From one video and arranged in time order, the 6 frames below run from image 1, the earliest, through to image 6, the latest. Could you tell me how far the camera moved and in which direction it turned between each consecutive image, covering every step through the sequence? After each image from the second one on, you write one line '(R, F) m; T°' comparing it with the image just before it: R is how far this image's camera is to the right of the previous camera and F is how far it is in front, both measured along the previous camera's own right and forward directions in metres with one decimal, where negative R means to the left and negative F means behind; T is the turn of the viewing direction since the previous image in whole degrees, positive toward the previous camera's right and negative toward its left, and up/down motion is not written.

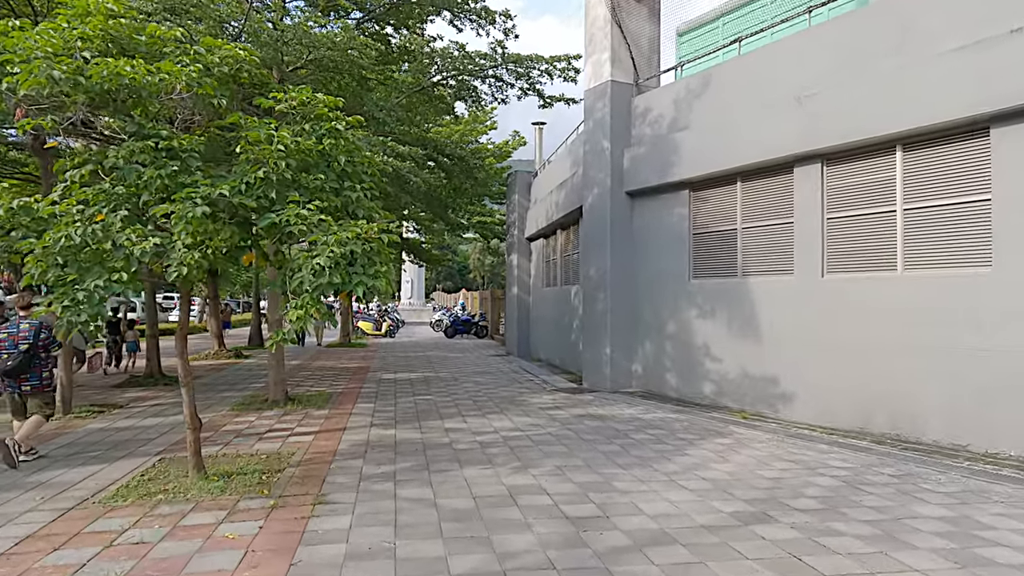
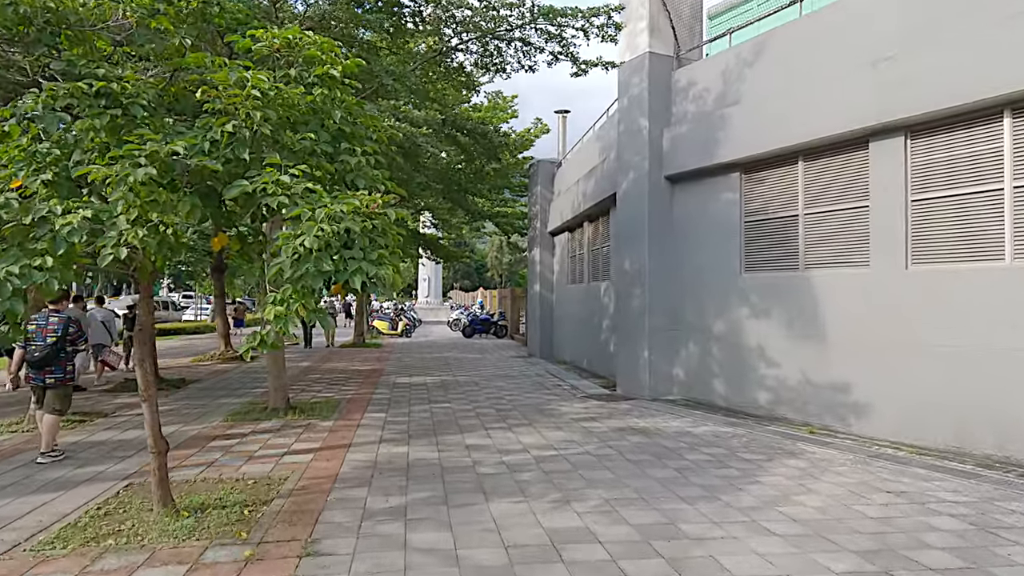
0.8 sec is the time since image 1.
(-0.2, +1.2) m; -1°
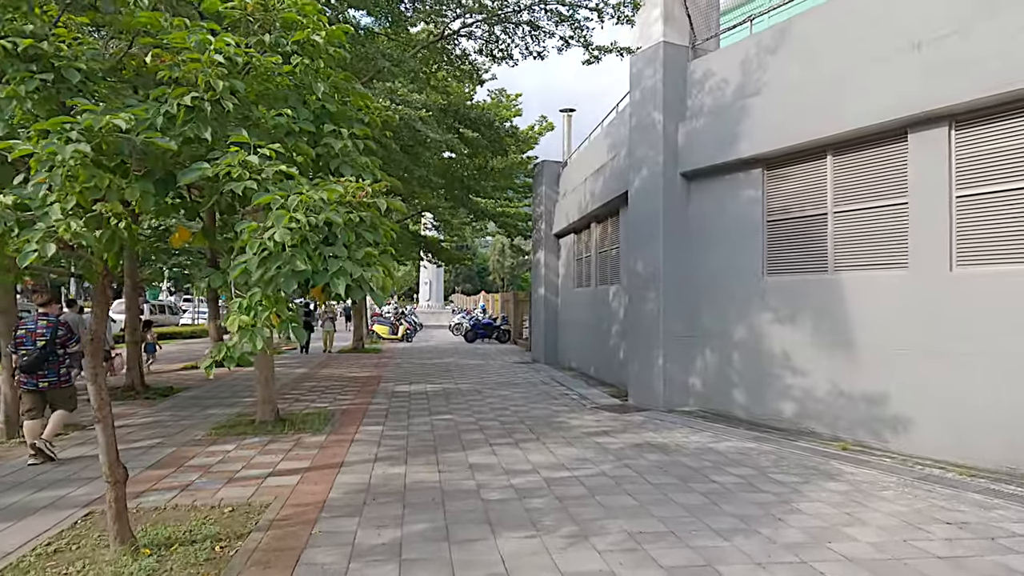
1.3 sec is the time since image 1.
(-0.1, +0.6) m; 0°
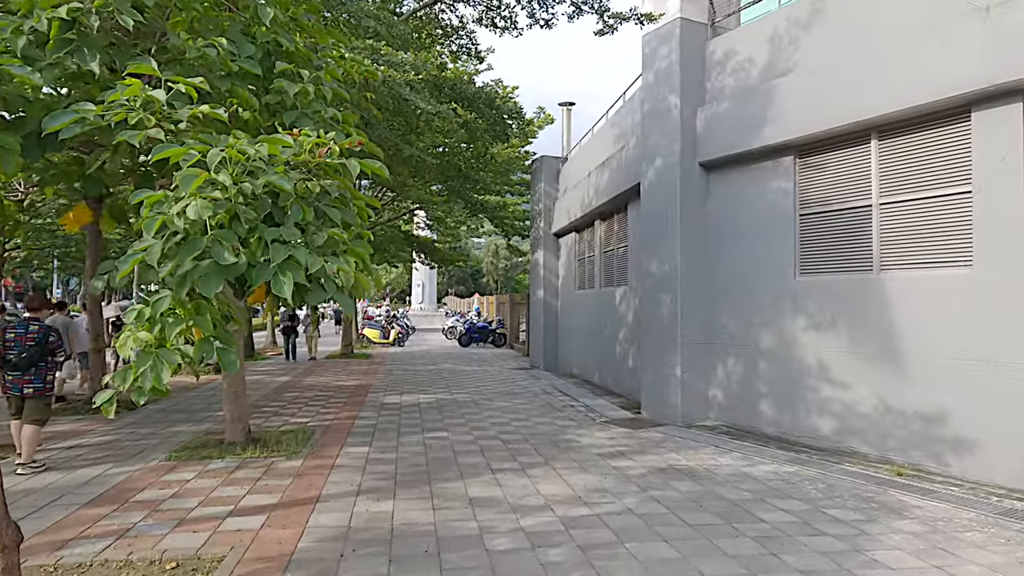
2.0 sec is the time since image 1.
(-0.1, +1.0) m; +1°
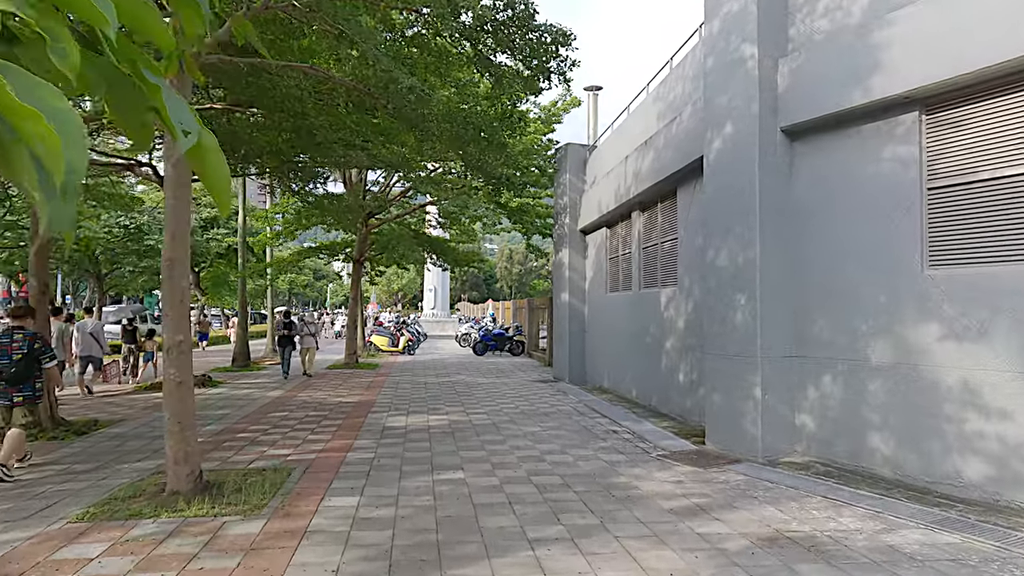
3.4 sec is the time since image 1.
(-0.2, +1.9) m; -1°
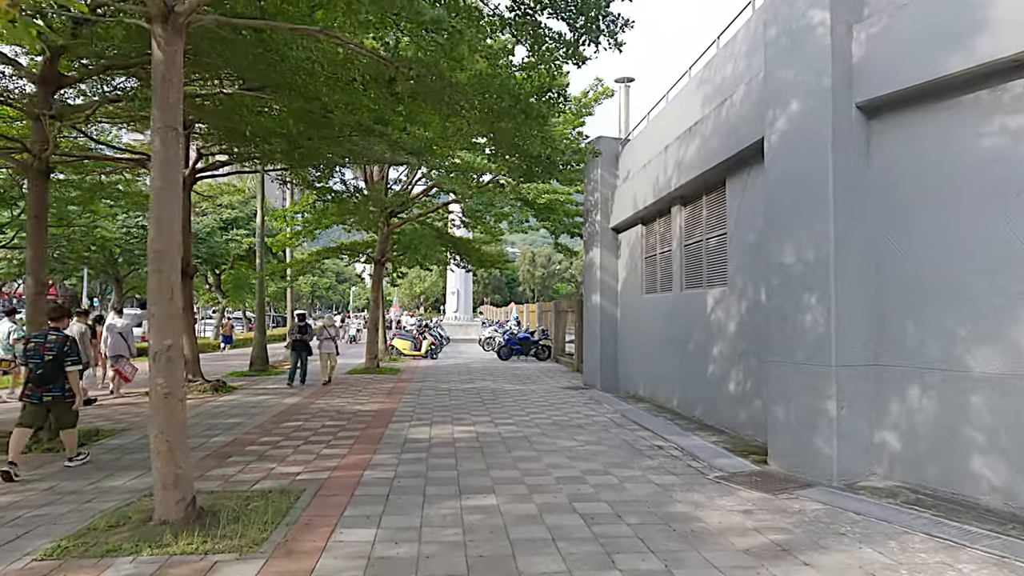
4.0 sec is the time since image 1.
(-0.1, +0.8) m; -2°
